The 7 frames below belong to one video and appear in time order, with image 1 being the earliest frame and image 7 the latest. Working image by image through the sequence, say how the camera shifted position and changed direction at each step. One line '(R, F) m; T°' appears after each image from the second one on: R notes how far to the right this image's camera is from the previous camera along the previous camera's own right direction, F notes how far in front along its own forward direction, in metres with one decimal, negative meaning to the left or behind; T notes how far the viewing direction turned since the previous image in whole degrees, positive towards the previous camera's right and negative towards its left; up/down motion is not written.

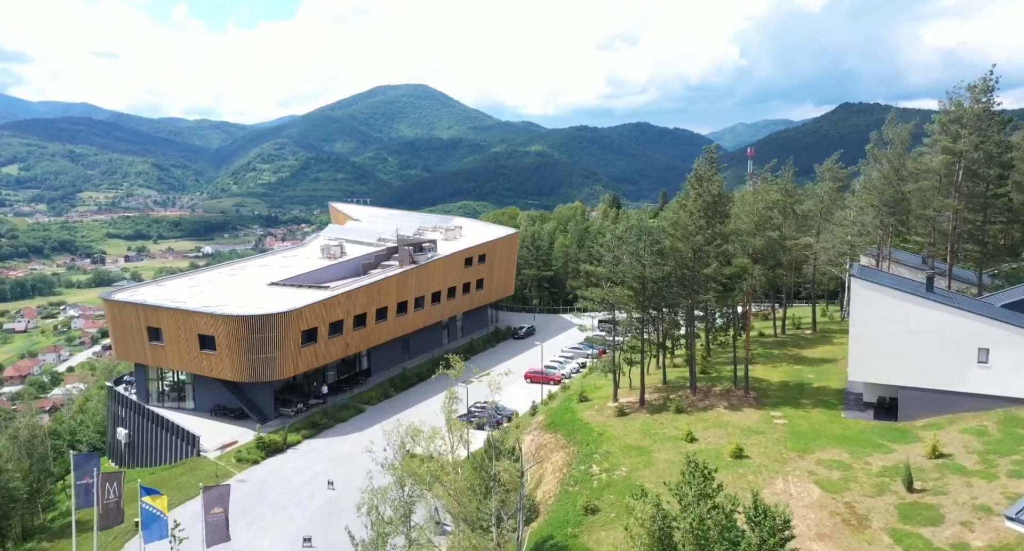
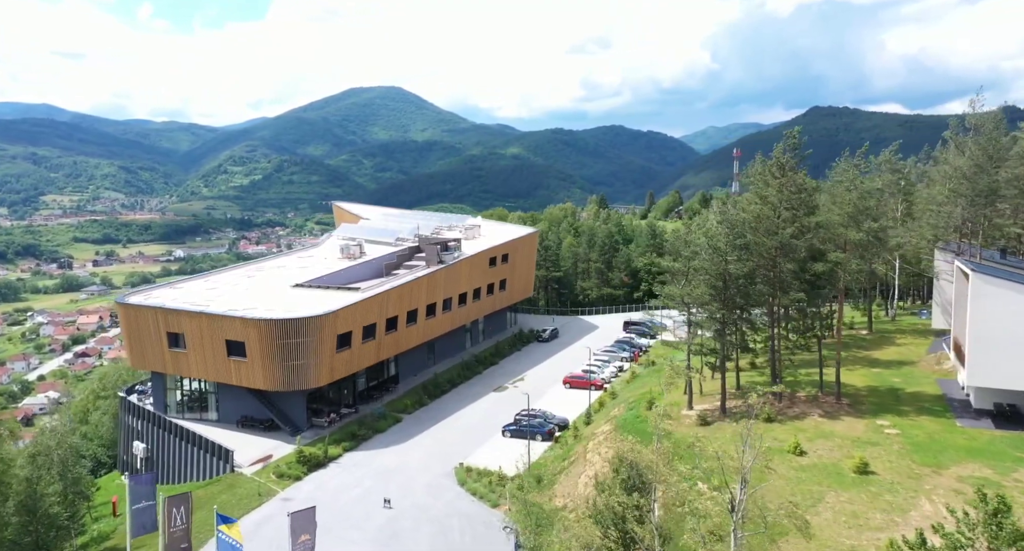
(-3.5, +2.9) m; +1°
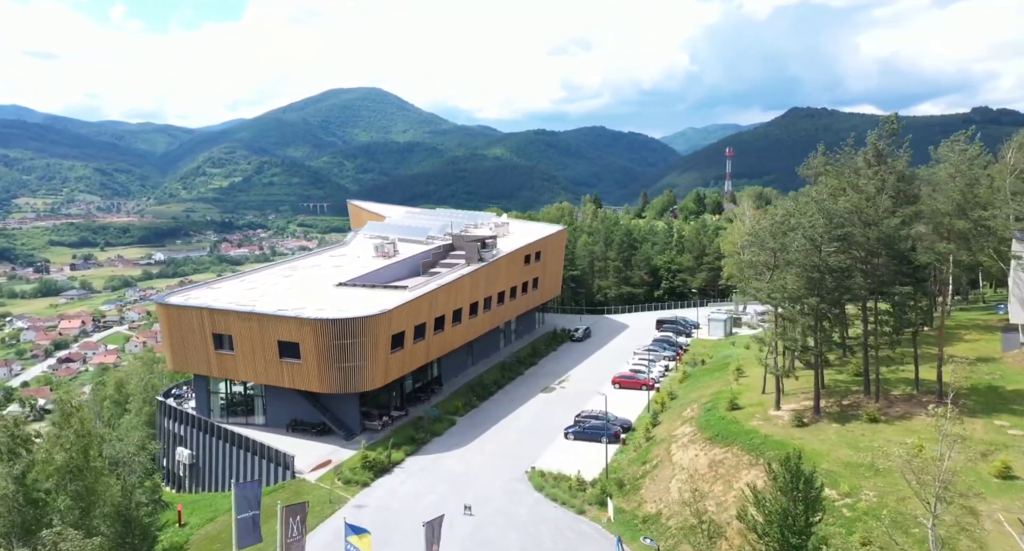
(-3.7, +1.5) m; 0°
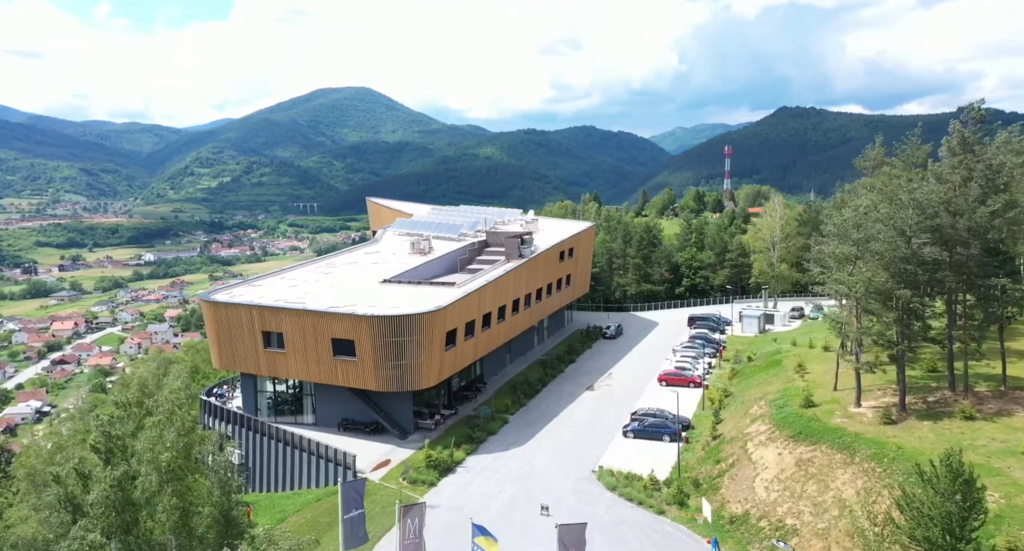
(-3.1, +0.8) m; 0°
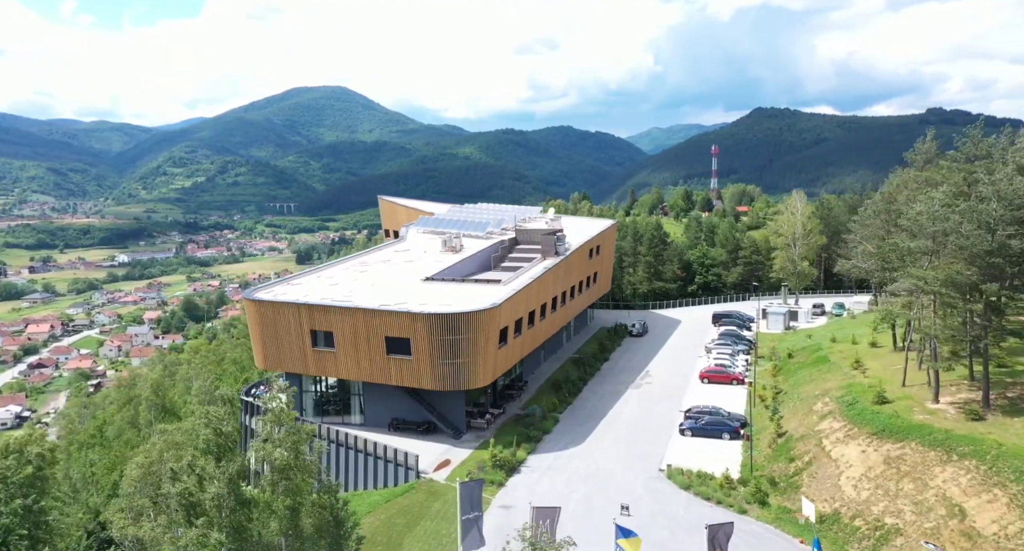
(-3.5, +0.6) m; +1°
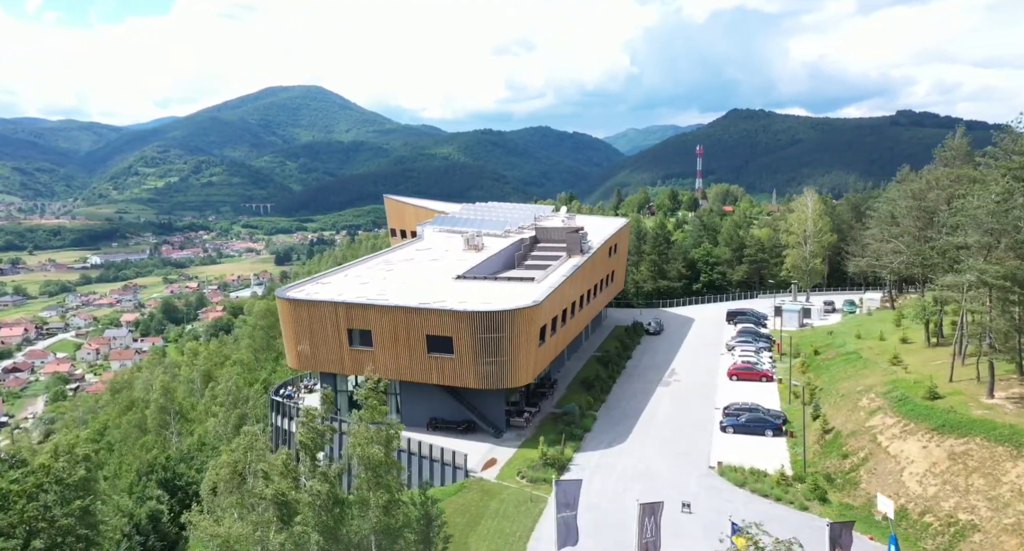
(-2.8, +0.3) m; +1°
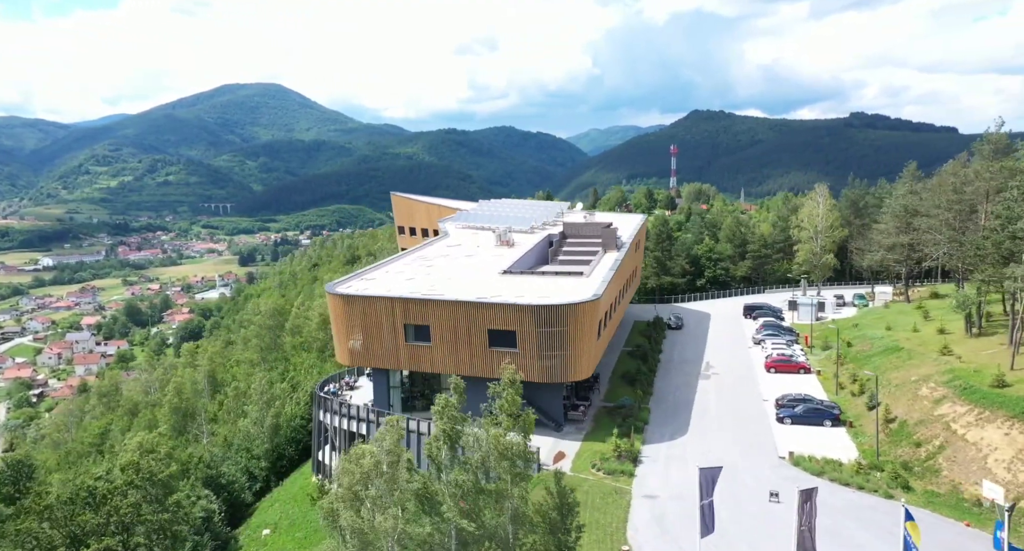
(-4.3, +0.1) m; +1°
